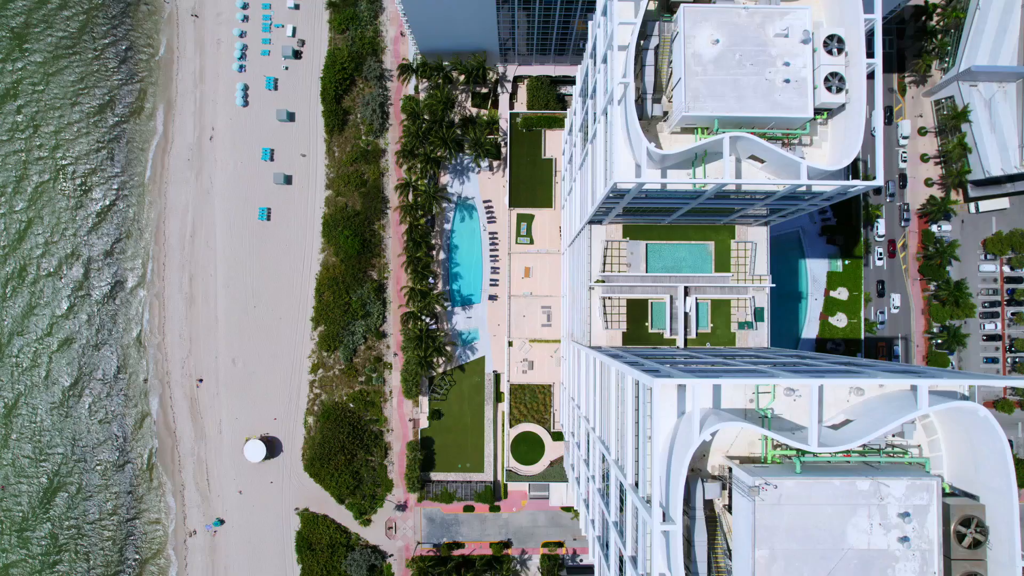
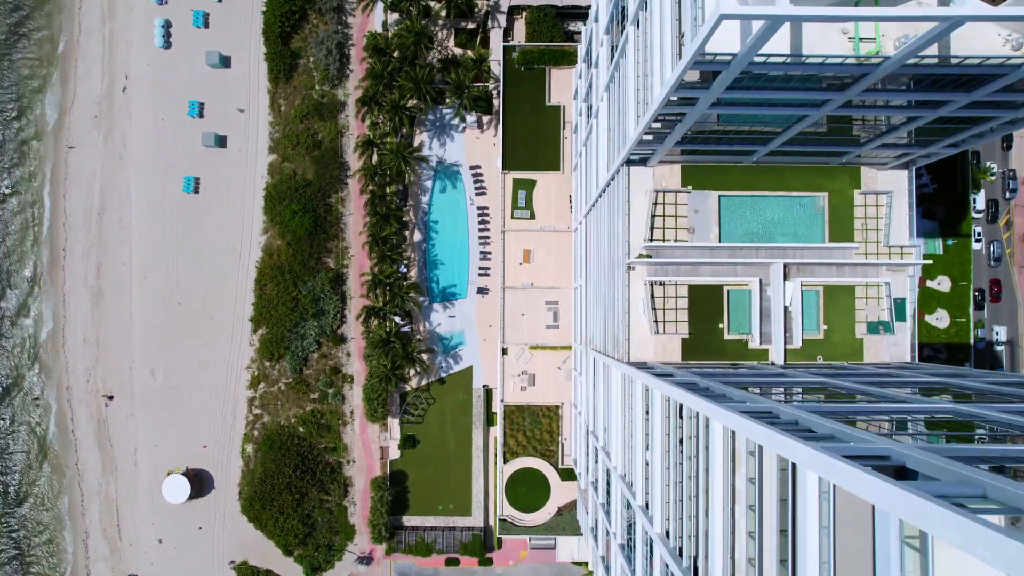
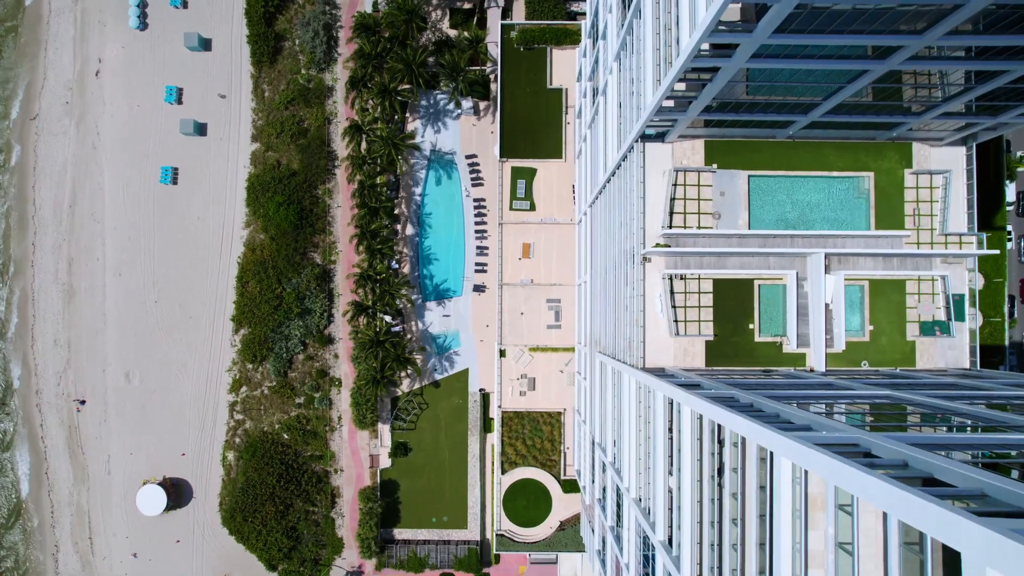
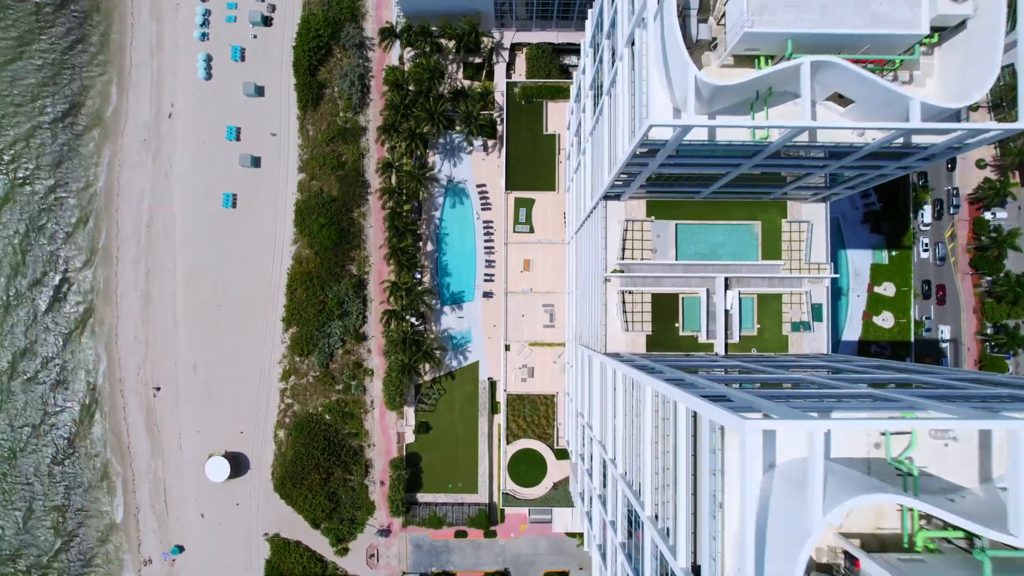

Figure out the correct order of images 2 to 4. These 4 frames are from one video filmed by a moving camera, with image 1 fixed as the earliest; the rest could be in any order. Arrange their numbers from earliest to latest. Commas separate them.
4, 2, 3
